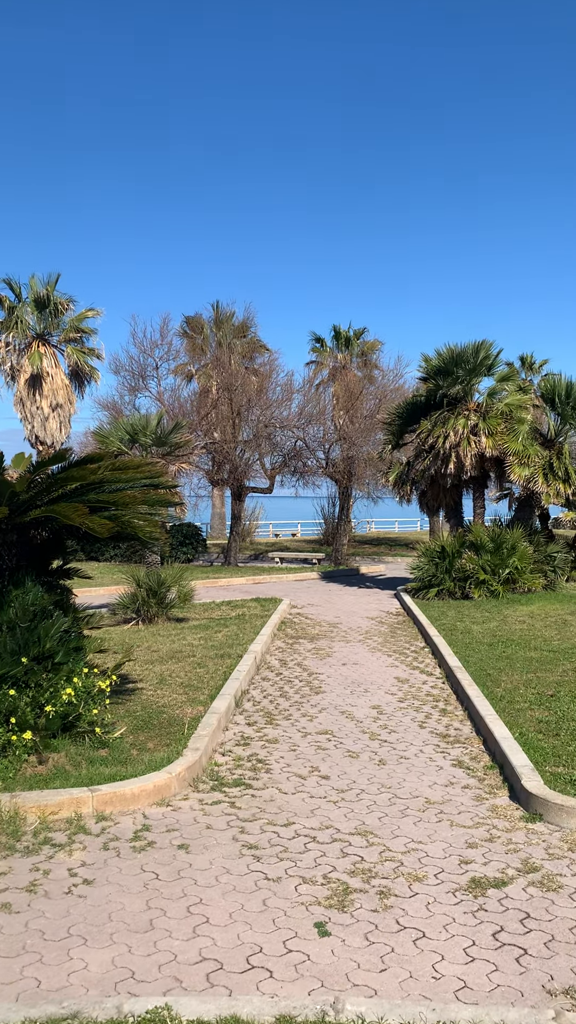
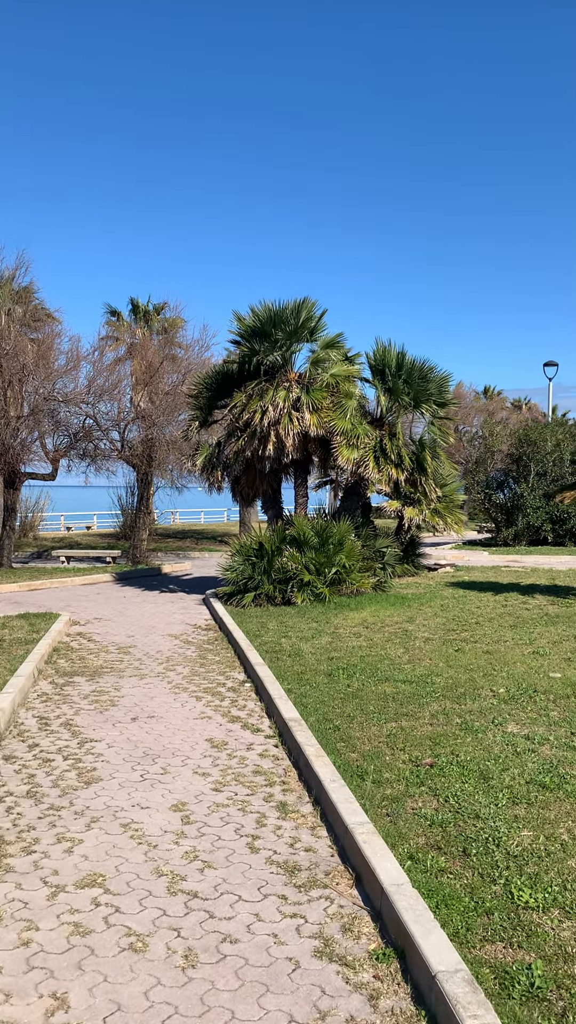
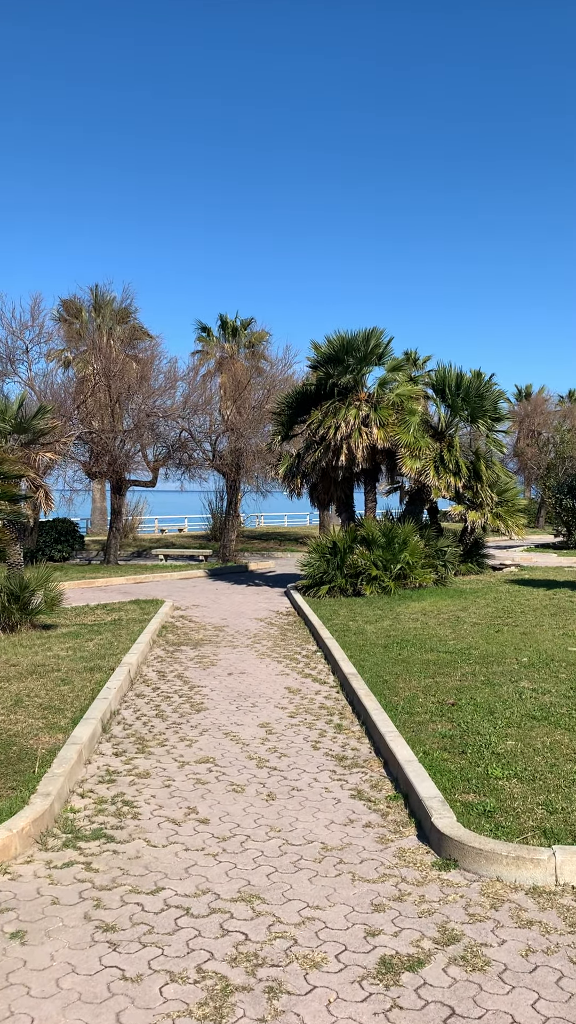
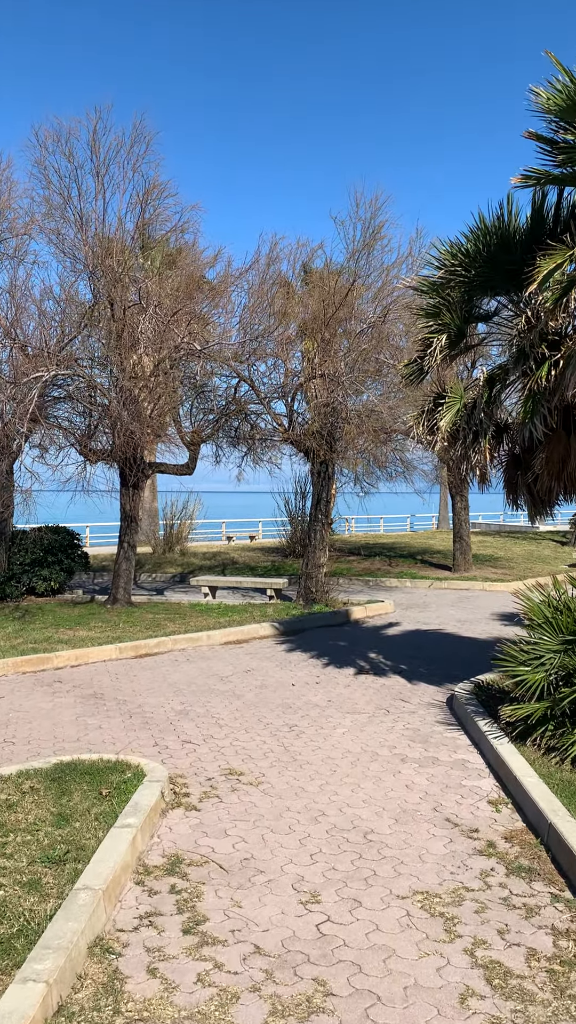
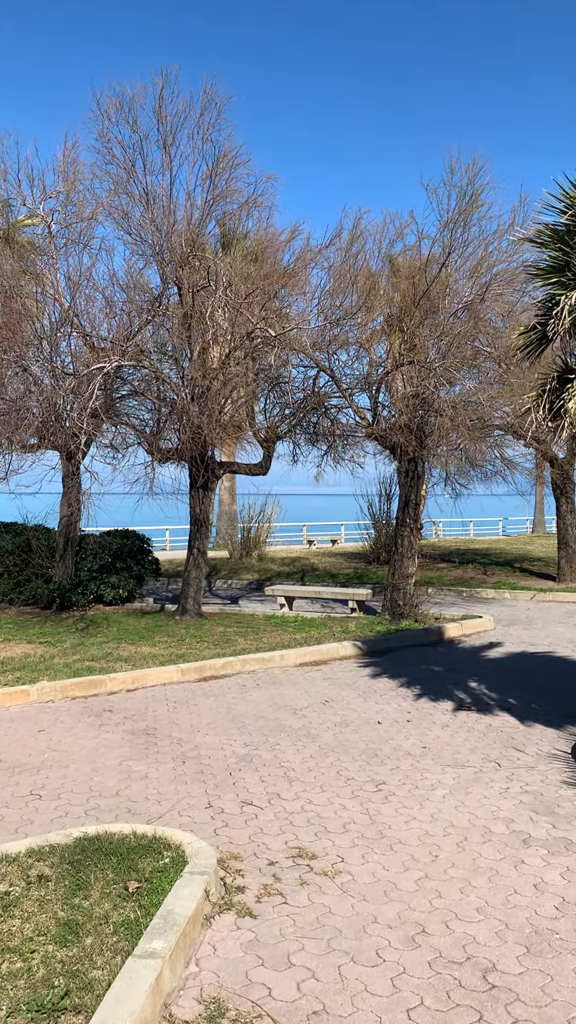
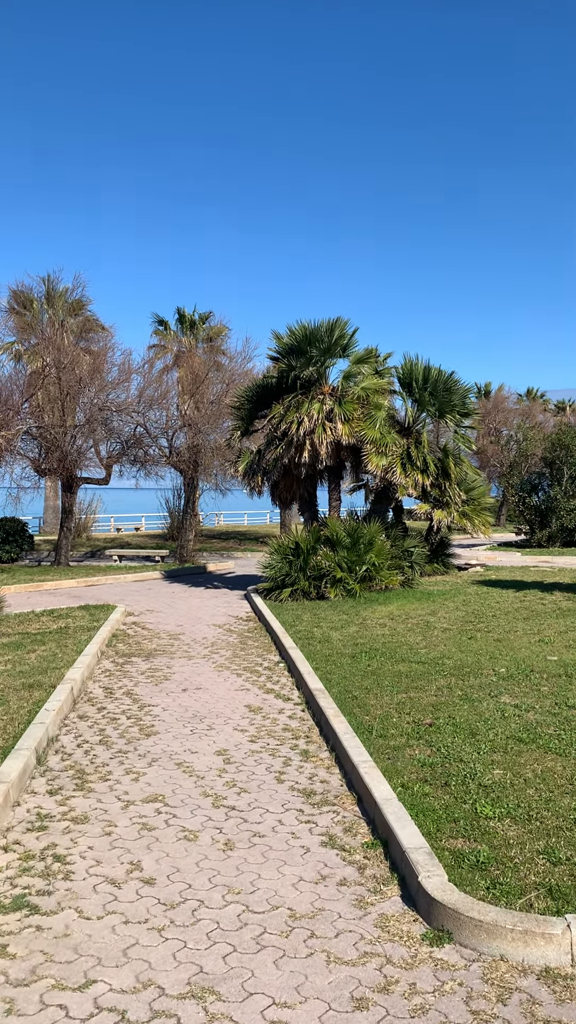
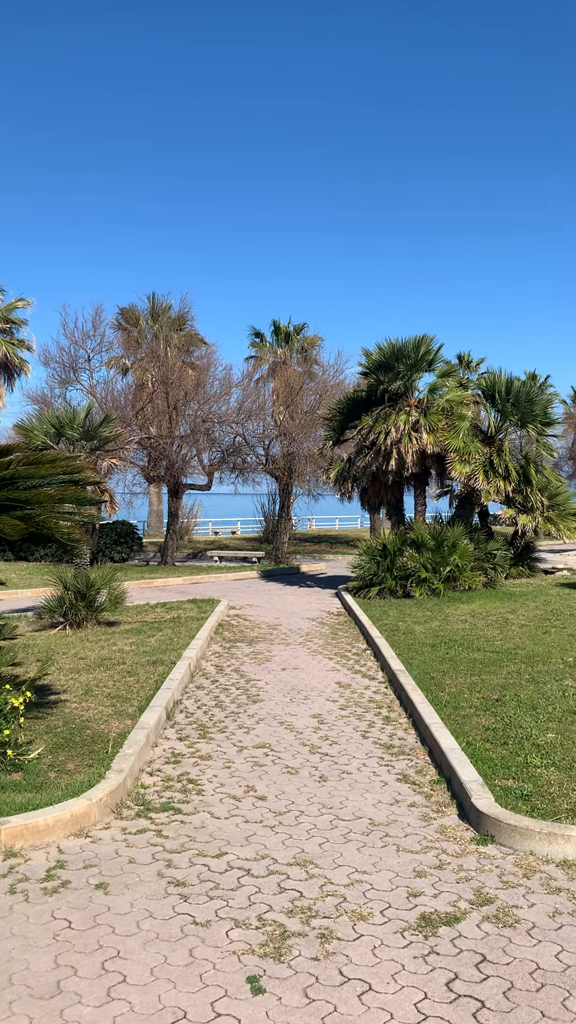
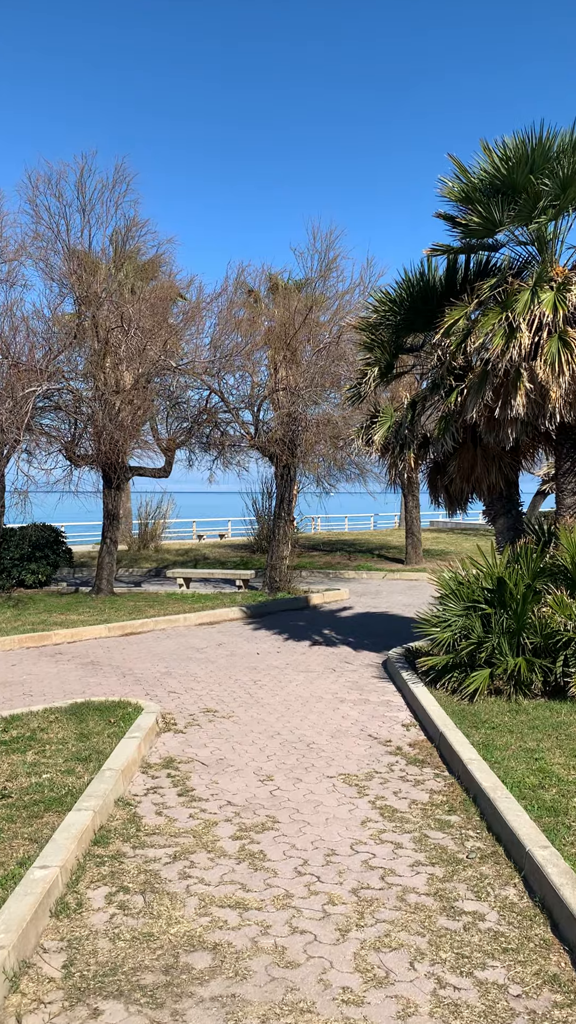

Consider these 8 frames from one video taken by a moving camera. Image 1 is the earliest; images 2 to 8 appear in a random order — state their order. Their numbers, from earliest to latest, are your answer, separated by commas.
7, 3, 6, 2, 8, 4, 5
